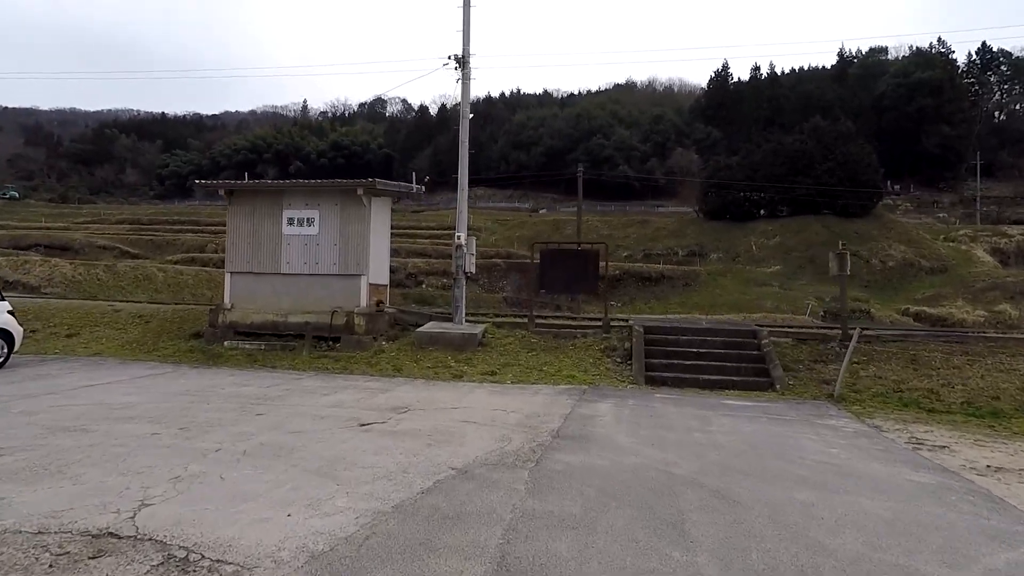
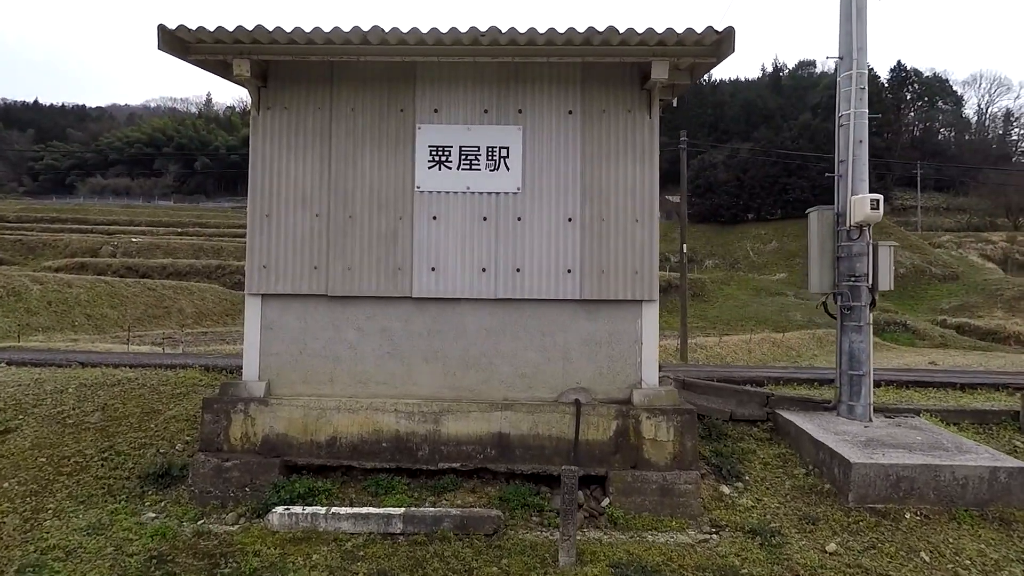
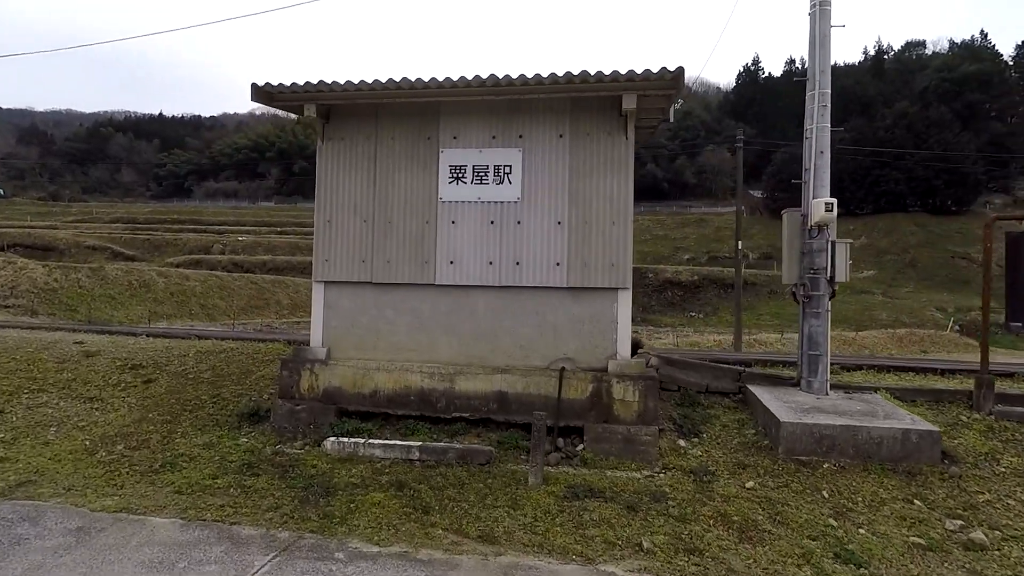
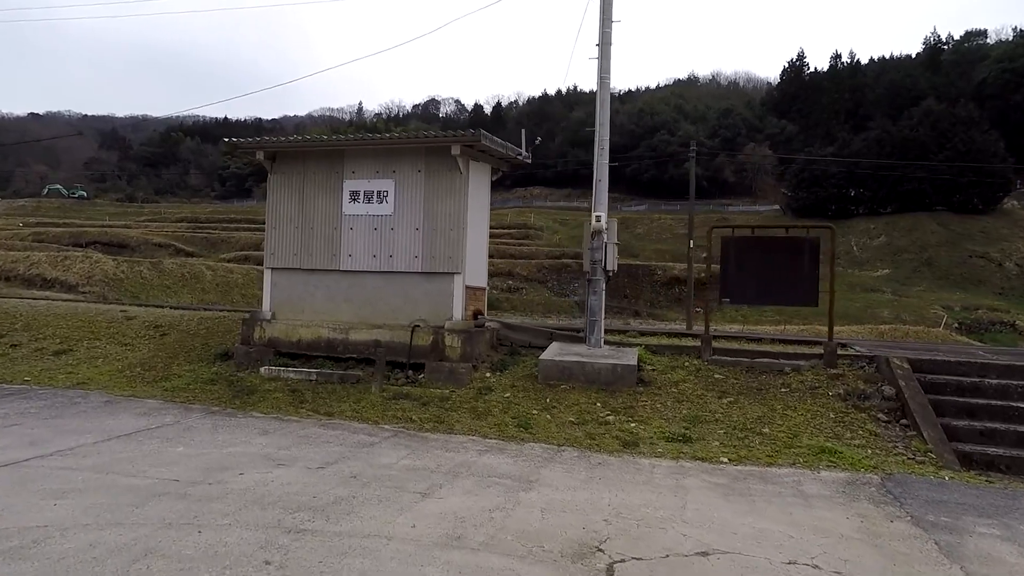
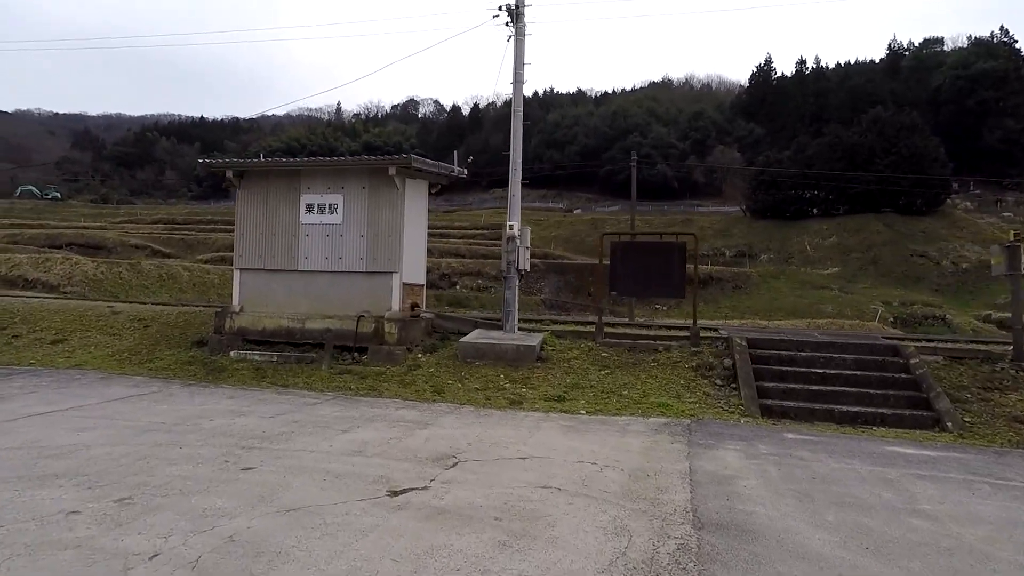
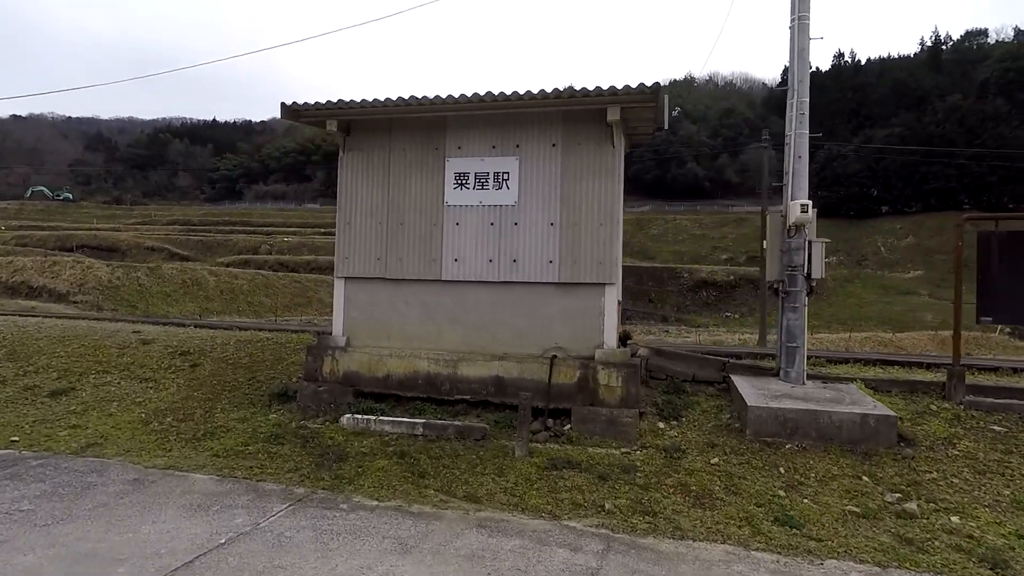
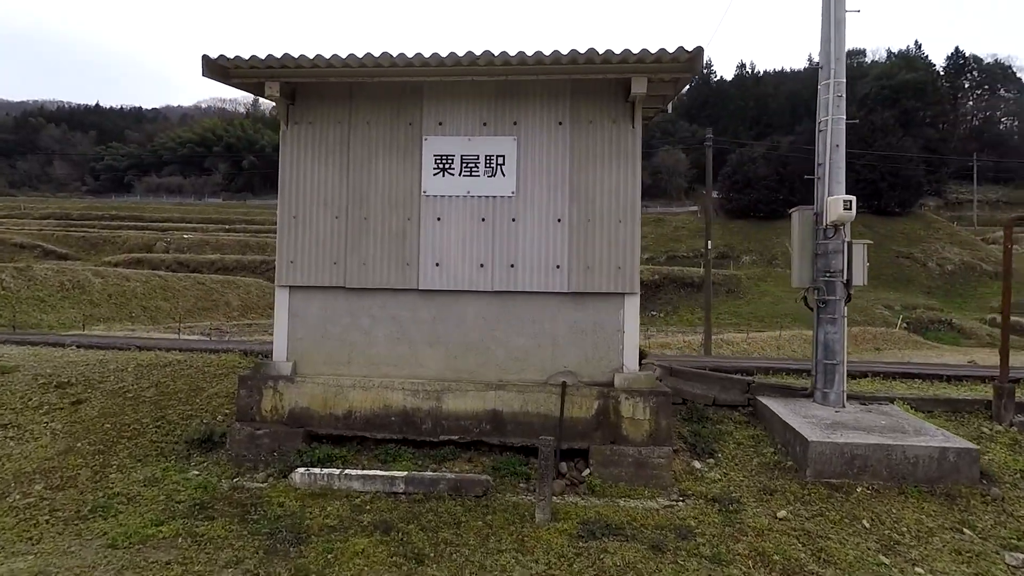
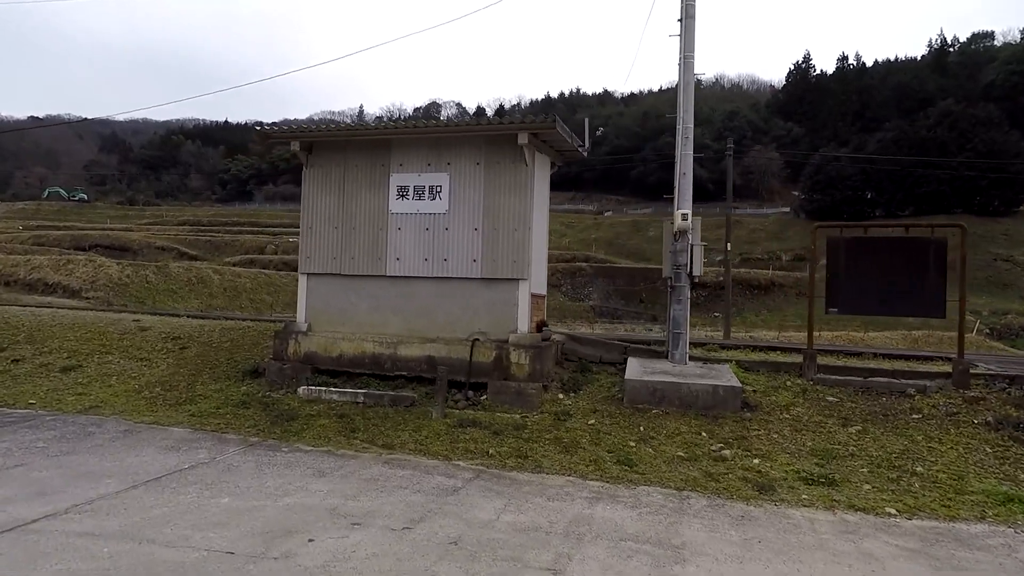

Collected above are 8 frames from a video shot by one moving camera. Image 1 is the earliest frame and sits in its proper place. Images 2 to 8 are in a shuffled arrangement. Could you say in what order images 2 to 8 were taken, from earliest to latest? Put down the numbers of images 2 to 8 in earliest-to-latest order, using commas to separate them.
5, 4, 8, 6, 3, 7, 2
